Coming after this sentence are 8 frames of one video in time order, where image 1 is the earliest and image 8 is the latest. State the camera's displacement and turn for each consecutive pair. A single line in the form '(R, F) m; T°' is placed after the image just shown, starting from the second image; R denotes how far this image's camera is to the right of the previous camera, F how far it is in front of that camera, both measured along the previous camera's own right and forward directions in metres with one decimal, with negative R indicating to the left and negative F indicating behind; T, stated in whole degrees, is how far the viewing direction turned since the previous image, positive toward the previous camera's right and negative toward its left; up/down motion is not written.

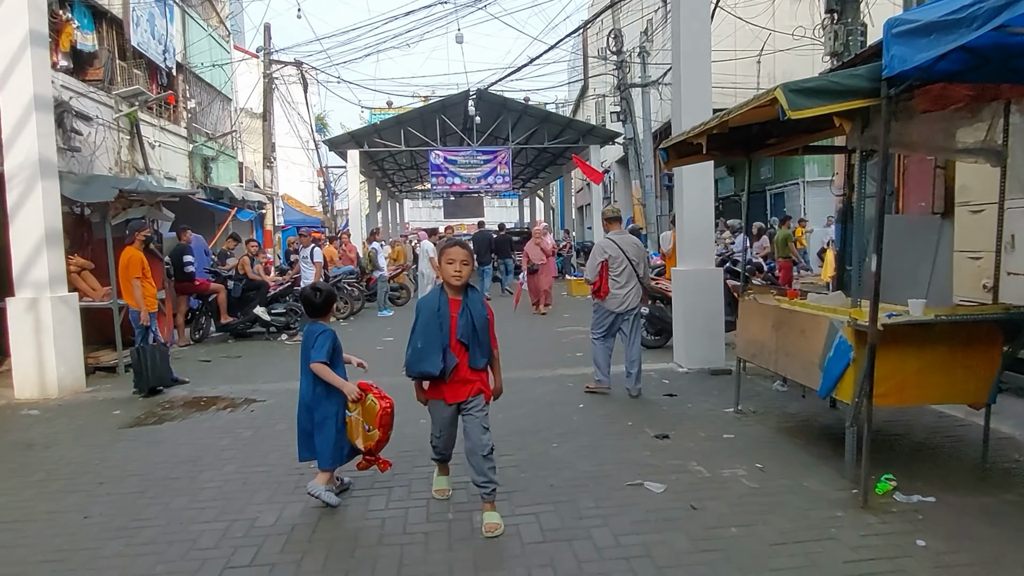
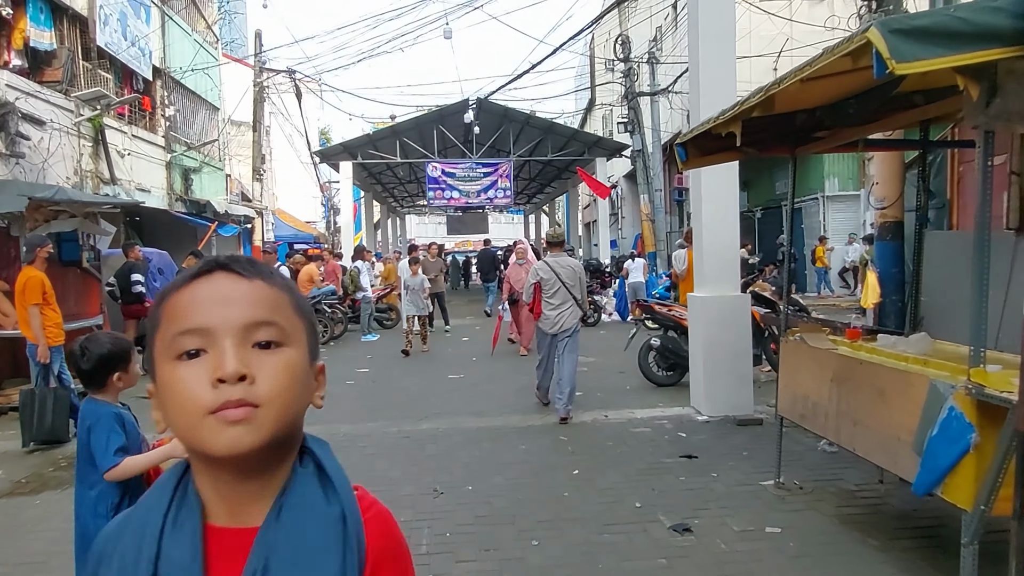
(+0.2, +1.3) m; -1°
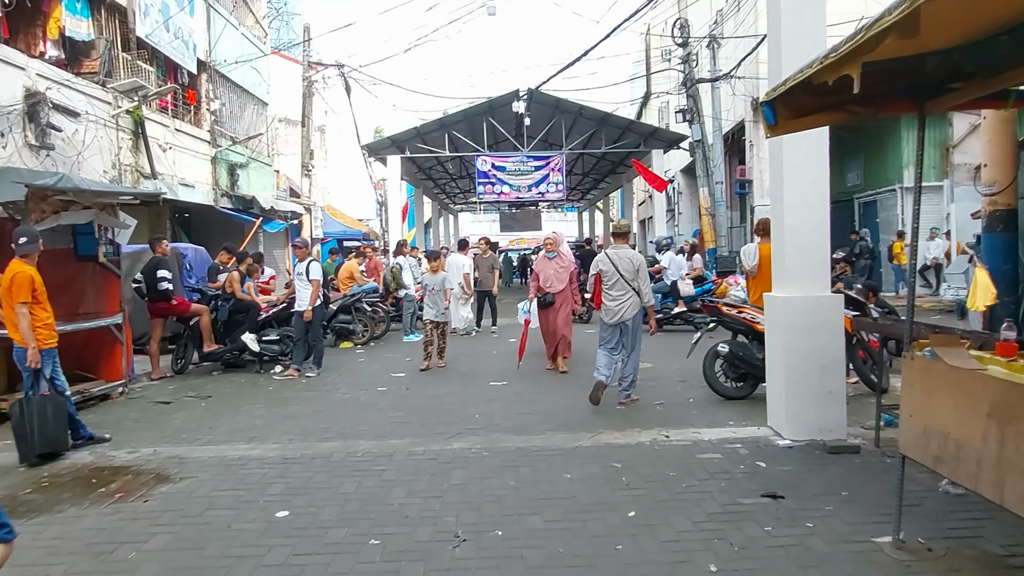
(+0.1, +0.9) m; -4°
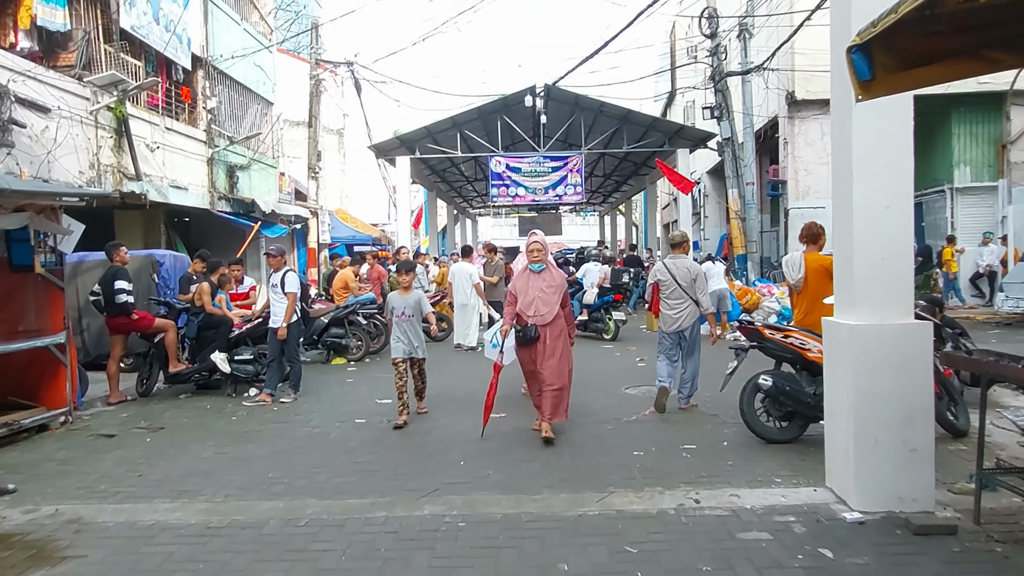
(+0.2, +1.2) m; -2°
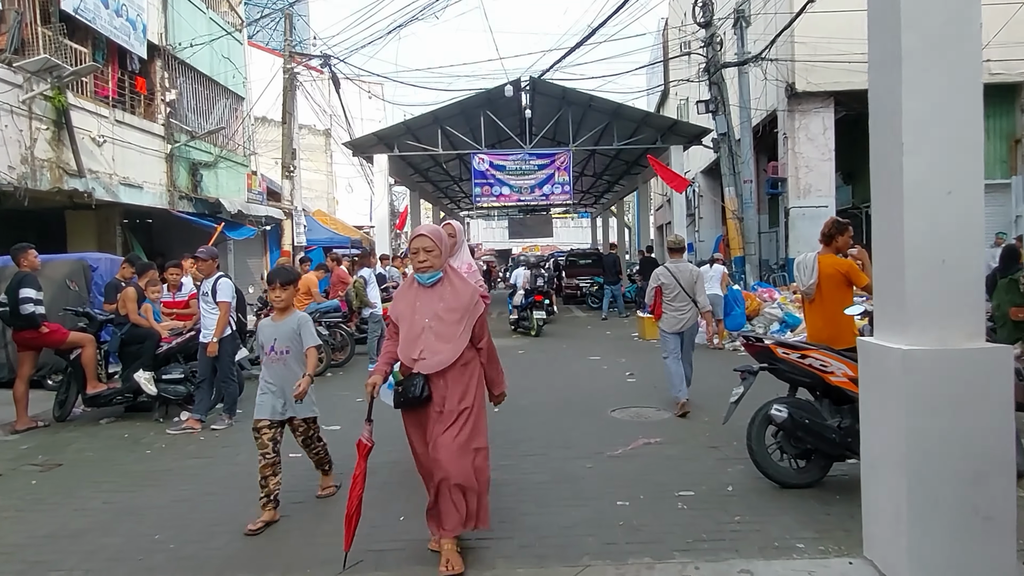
(+0.3, +1.1) m; 0°
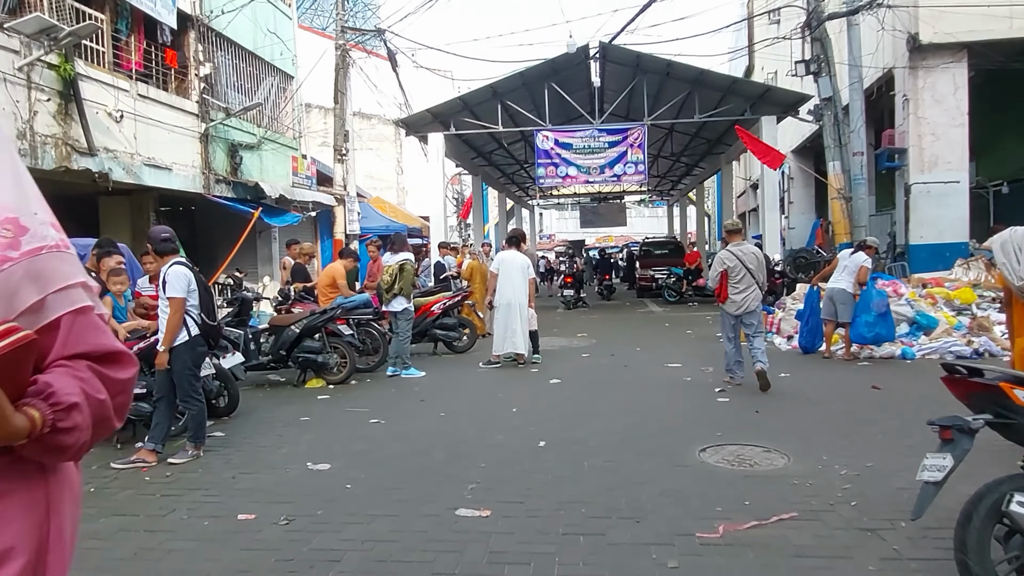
(+0.2, +1.9) m; -6°
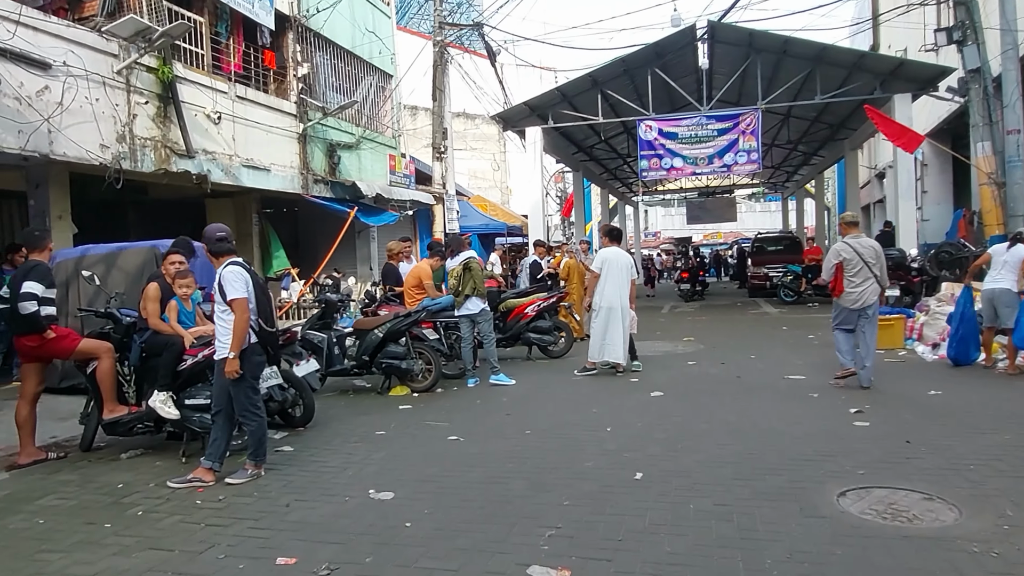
(+0.1, +0.8) m; -8°
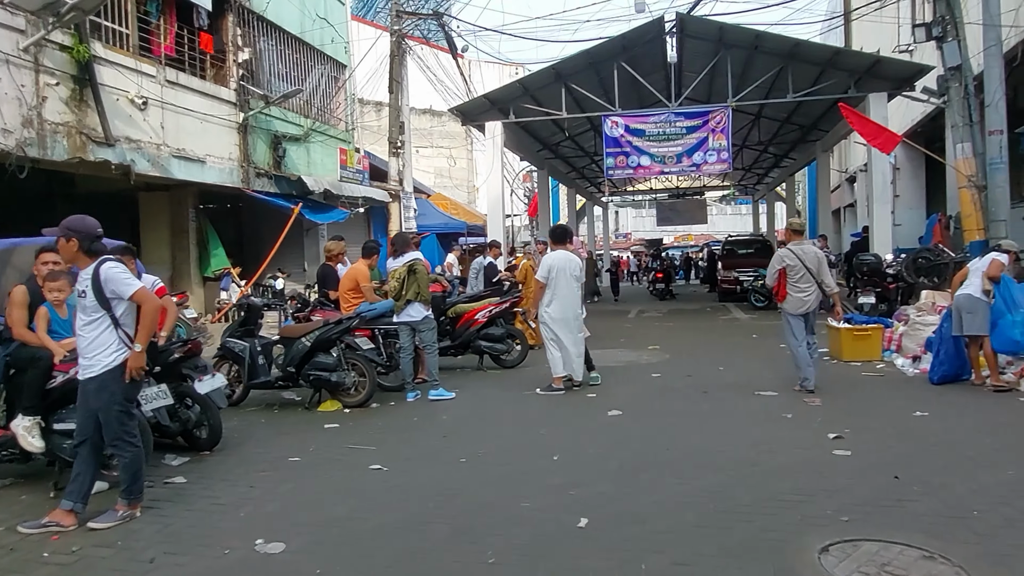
(+0.3, +0.8) m; +2°
